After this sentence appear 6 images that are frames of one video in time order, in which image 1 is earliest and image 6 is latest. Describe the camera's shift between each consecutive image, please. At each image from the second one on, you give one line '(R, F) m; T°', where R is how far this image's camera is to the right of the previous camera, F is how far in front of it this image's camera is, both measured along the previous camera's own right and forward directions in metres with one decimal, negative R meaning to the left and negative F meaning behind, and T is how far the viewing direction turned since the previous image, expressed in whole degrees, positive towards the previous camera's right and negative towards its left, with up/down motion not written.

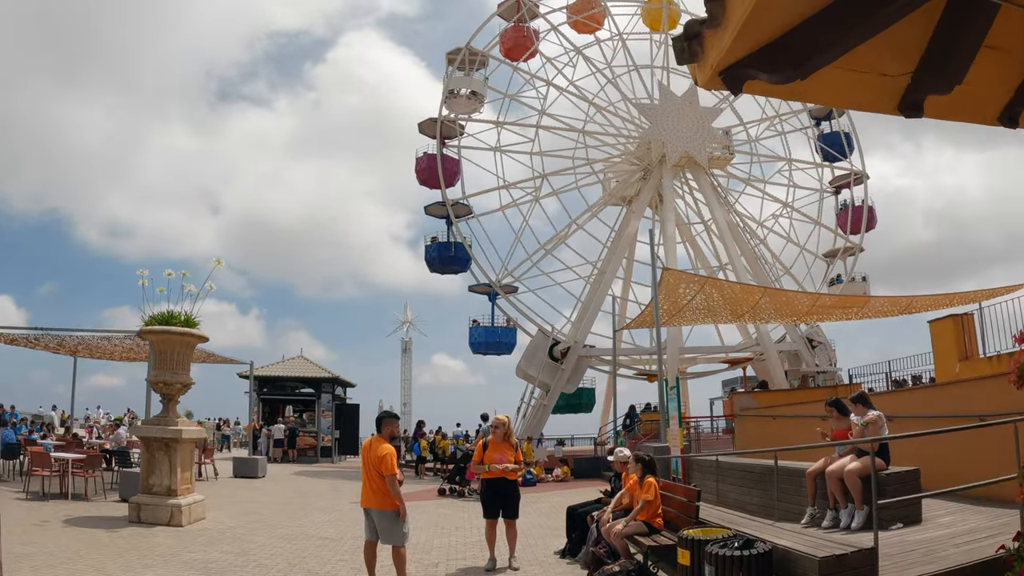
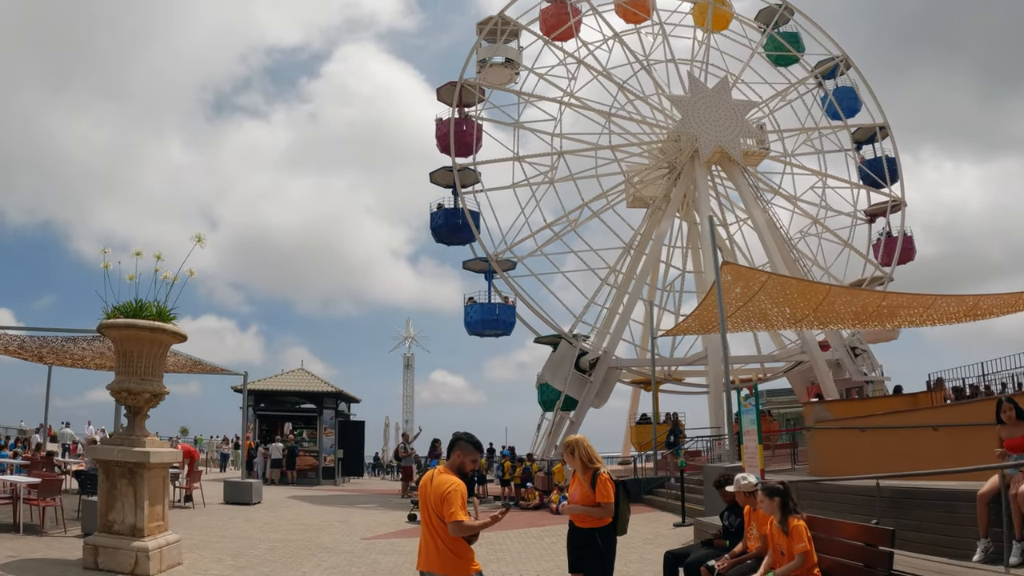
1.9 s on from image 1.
(-0.7, +2.3) m; 0°
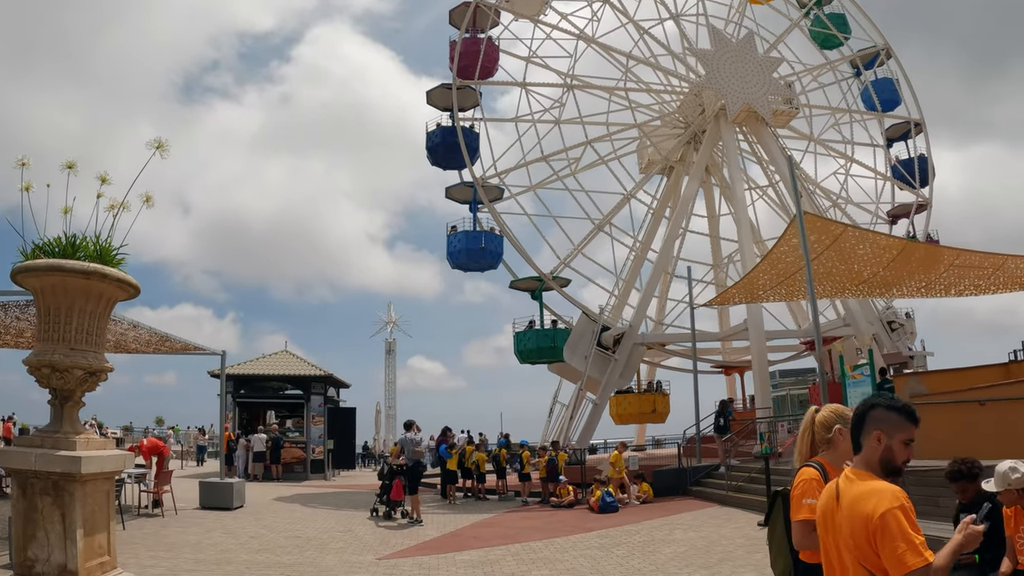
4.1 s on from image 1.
(-0.9, +2.6) m; +2°
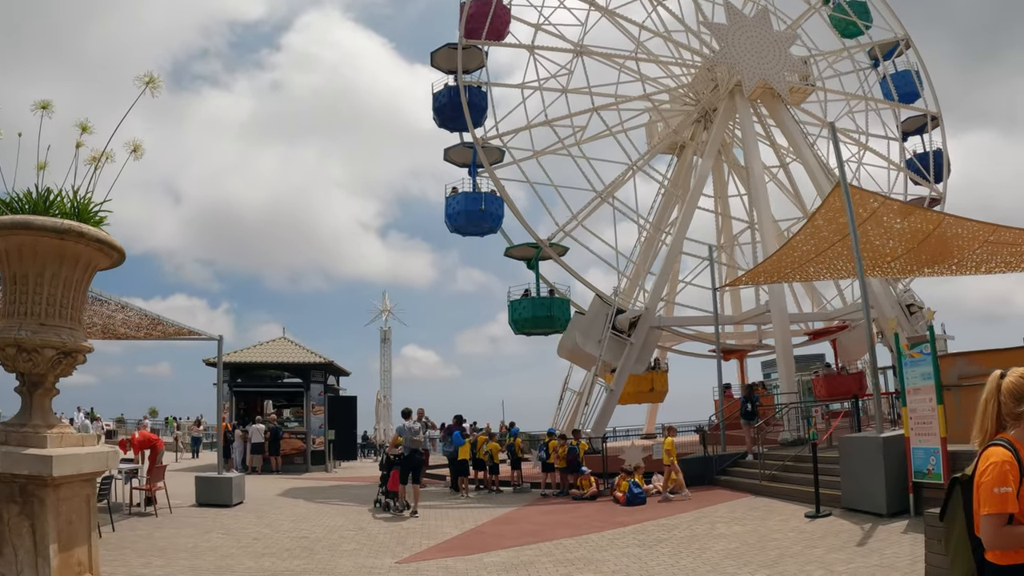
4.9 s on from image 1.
(-0.4, +1.0) m; +1°
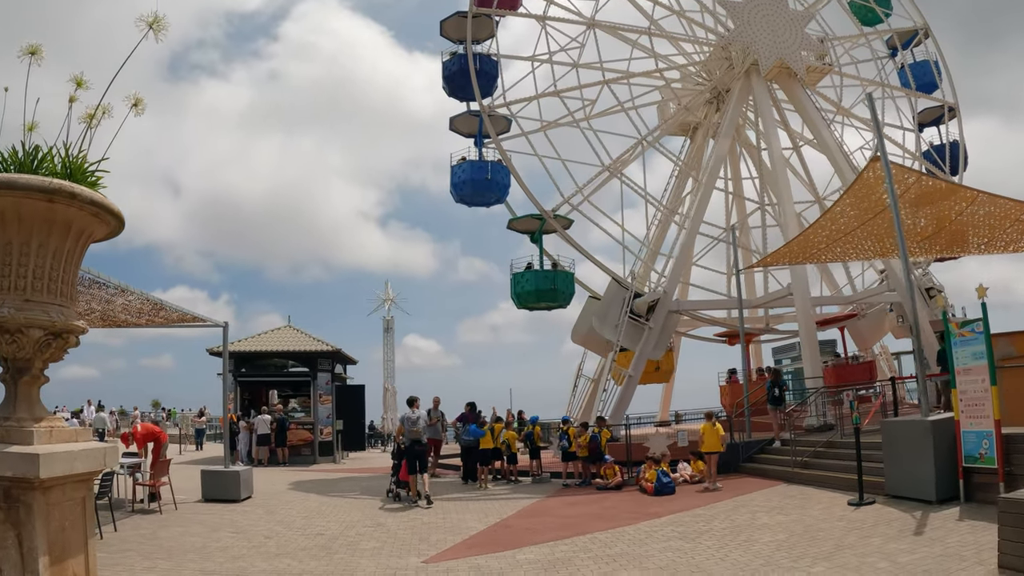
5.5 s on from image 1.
(-0.3, +0.6) m; 0°
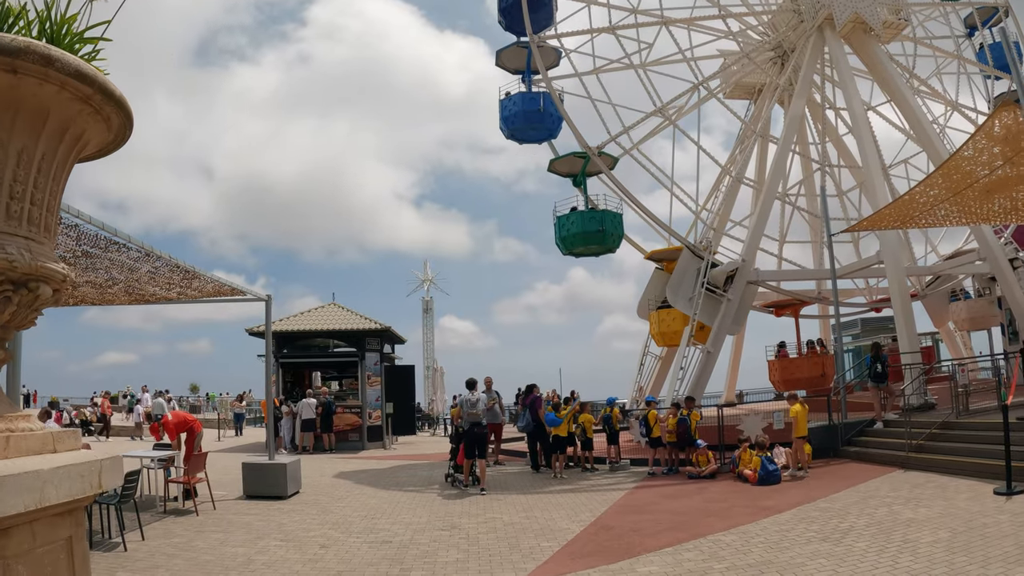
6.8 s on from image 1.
(-0.6, +1.6) m; -3°
